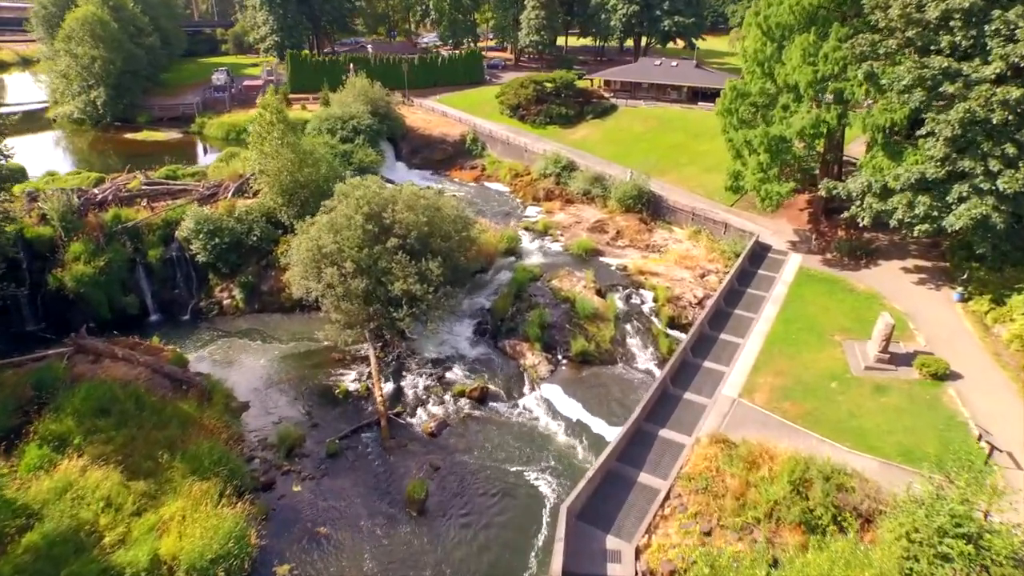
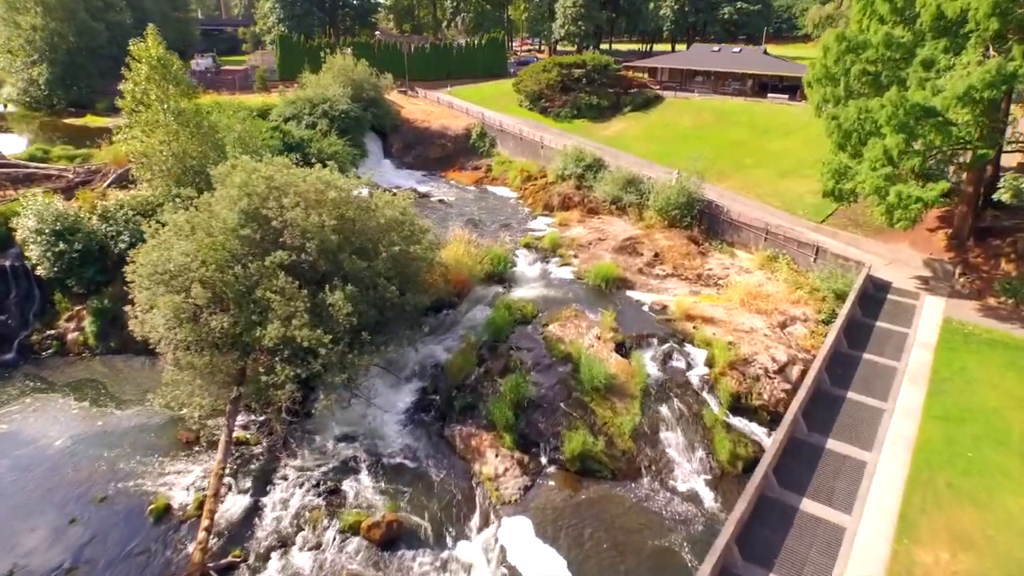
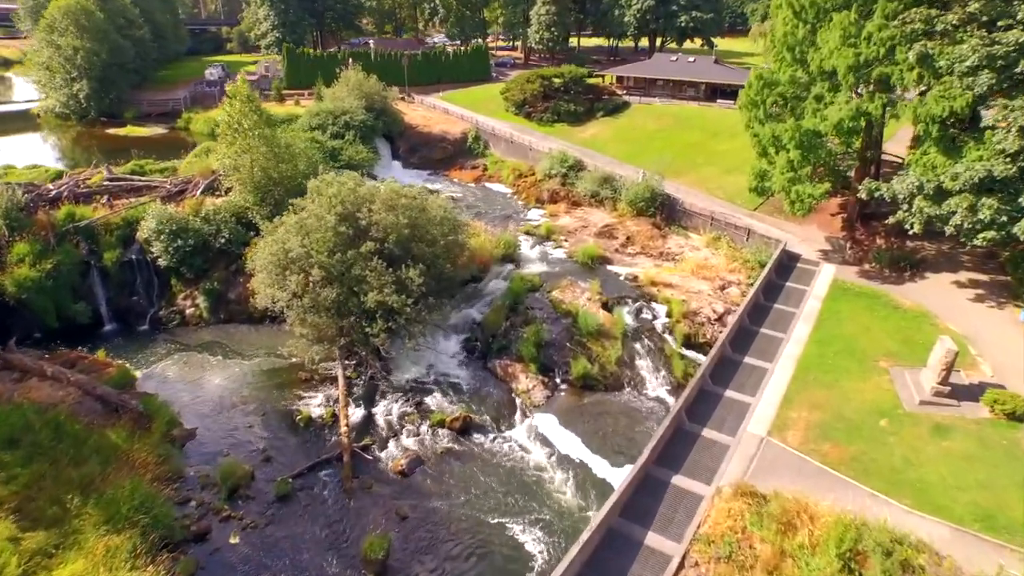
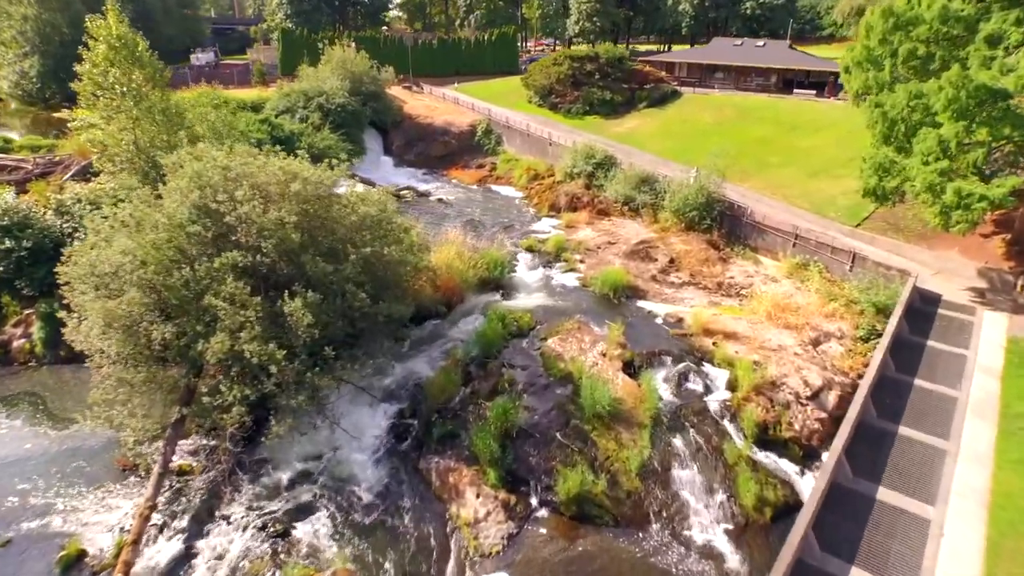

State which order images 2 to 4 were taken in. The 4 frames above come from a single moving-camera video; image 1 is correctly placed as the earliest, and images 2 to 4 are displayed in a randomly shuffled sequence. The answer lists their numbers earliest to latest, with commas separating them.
3, 2, 4
